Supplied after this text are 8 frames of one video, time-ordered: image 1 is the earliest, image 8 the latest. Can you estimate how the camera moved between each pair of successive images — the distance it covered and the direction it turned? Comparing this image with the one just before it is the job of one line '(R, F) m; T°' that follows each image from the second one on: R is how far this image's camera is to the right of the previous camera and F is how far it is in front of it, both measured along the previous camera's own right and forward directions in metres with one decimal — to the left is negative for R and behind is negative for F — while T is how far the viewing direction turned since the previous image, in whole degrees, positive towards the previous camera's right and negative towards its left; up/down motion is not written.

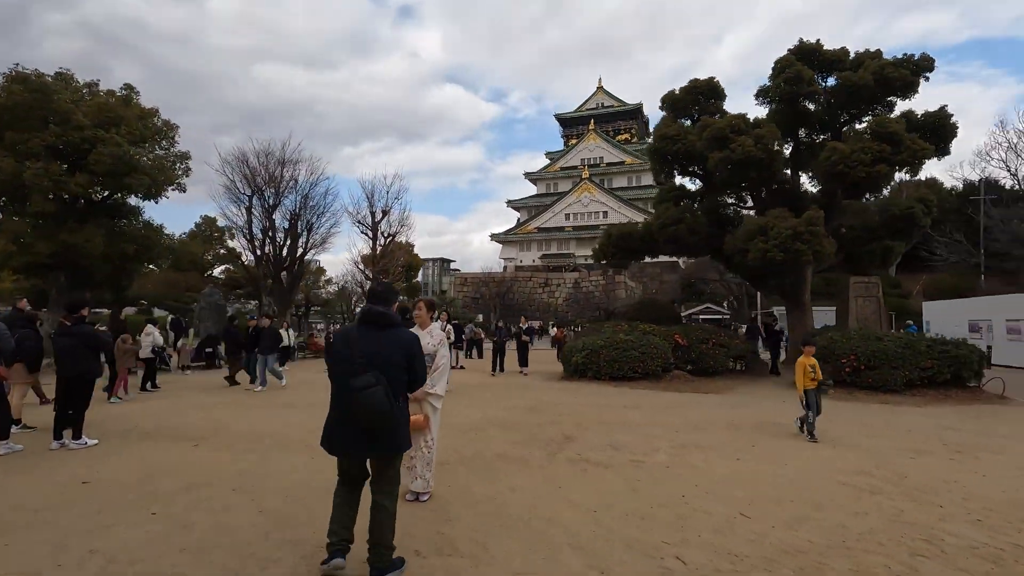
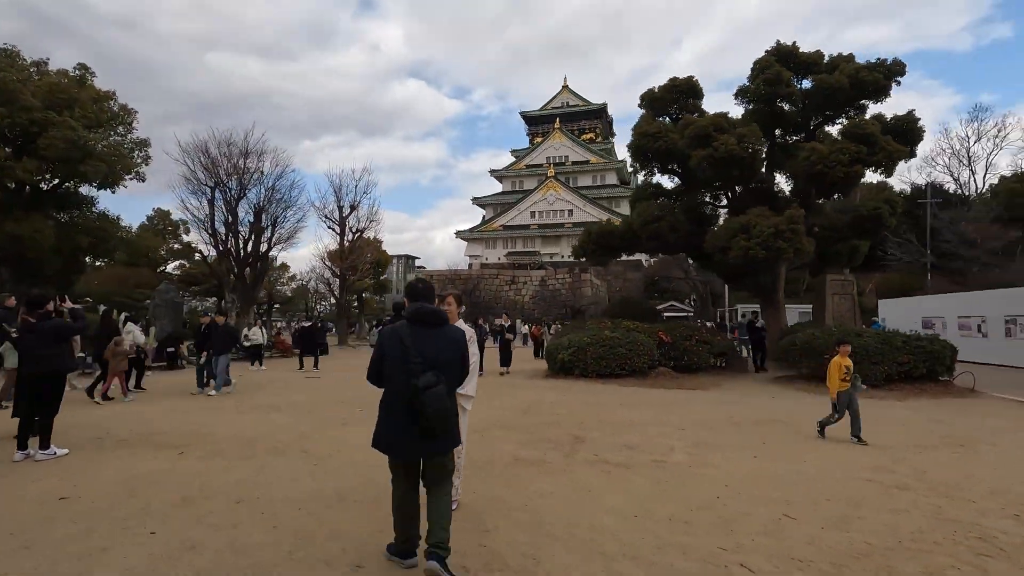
(-0.5, +0.3) m; +4°
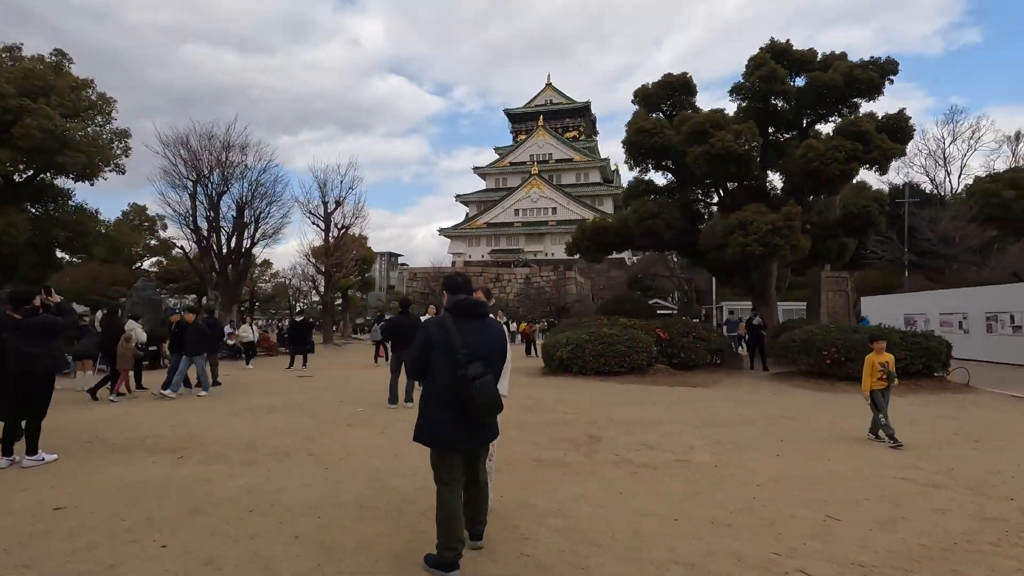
(-0.4, +0.2) m; +2°
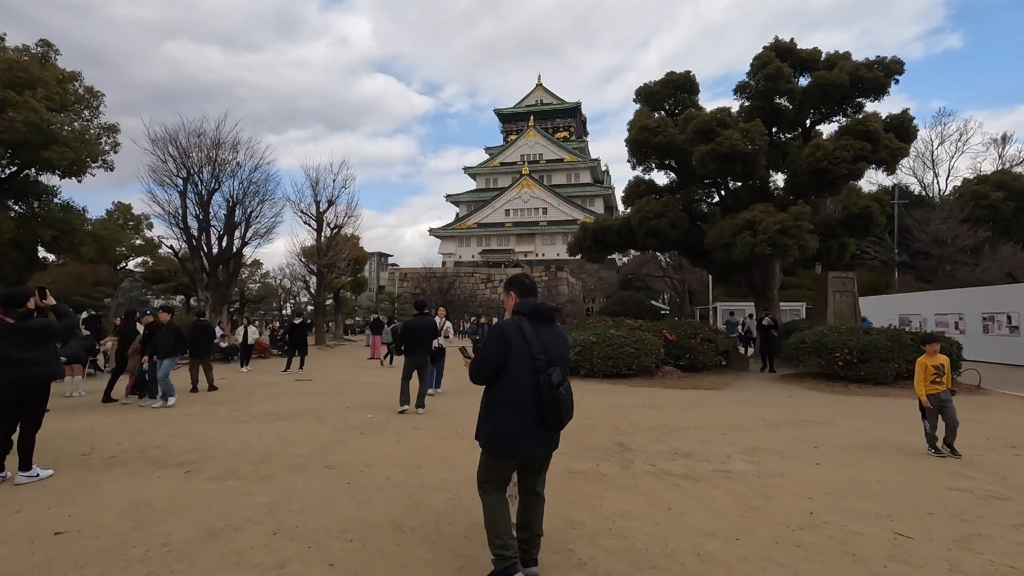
(-0.4, +0.3) m; +1°
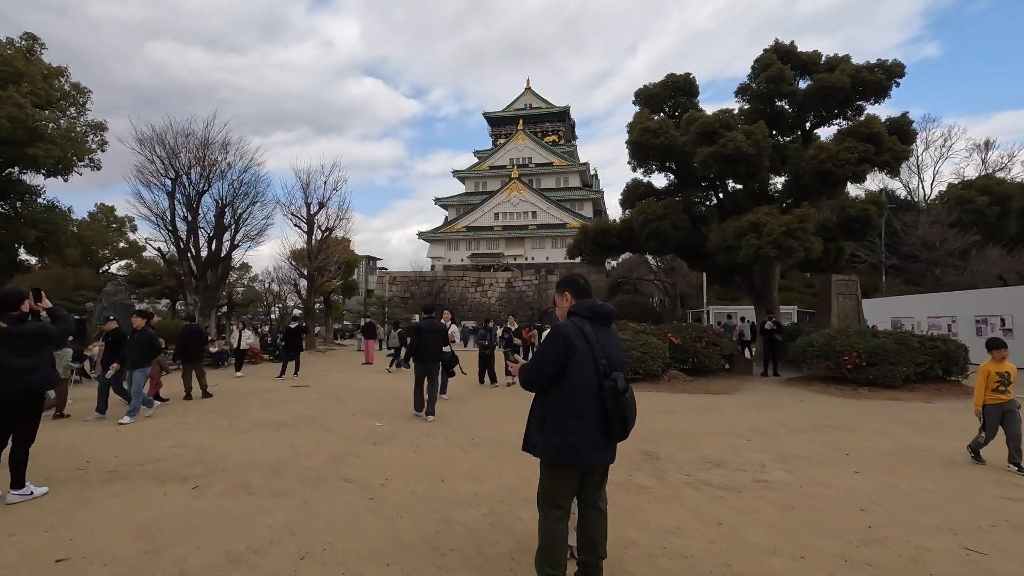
(-0.4, +0.3) m; +1°
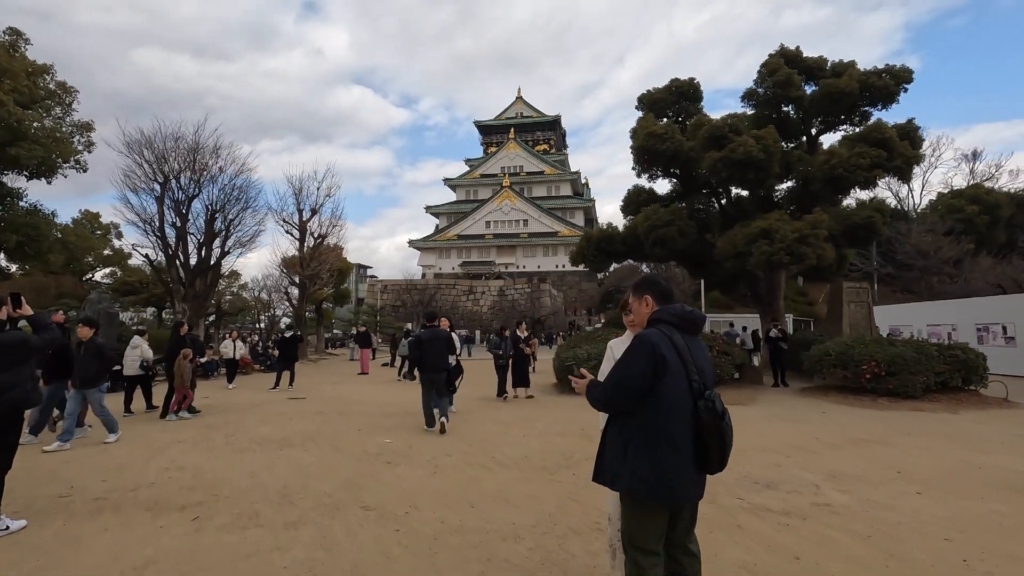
(-0.4, +0.4) m; +1°
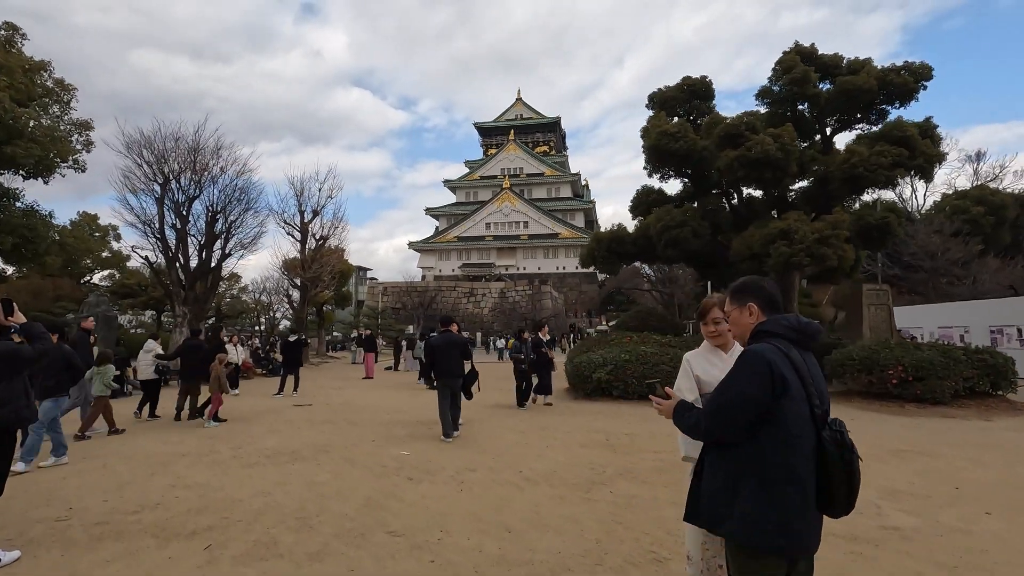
(-0.3, +0.4) m; 0°
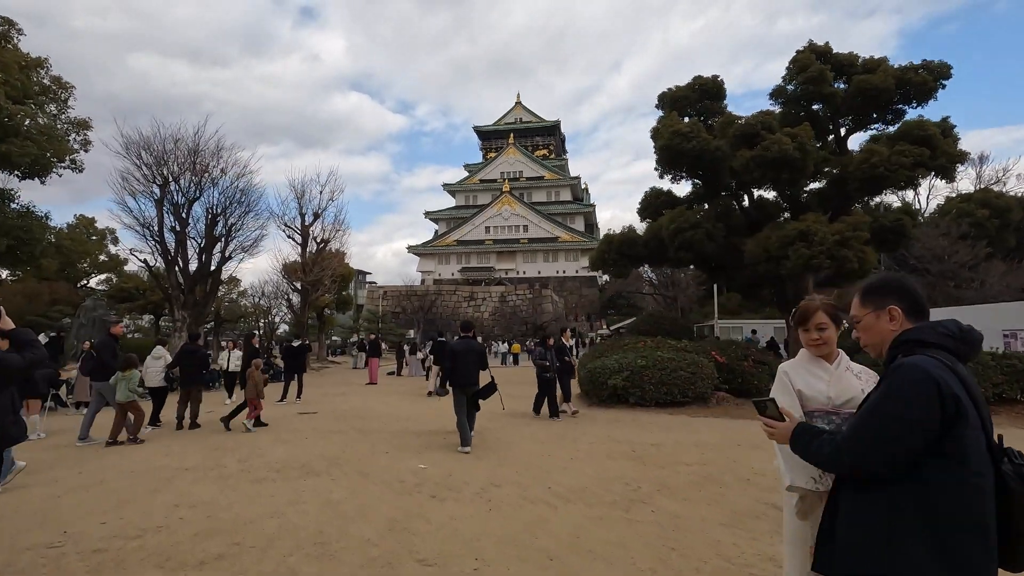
(-0.3, +0.4) m; 0°
